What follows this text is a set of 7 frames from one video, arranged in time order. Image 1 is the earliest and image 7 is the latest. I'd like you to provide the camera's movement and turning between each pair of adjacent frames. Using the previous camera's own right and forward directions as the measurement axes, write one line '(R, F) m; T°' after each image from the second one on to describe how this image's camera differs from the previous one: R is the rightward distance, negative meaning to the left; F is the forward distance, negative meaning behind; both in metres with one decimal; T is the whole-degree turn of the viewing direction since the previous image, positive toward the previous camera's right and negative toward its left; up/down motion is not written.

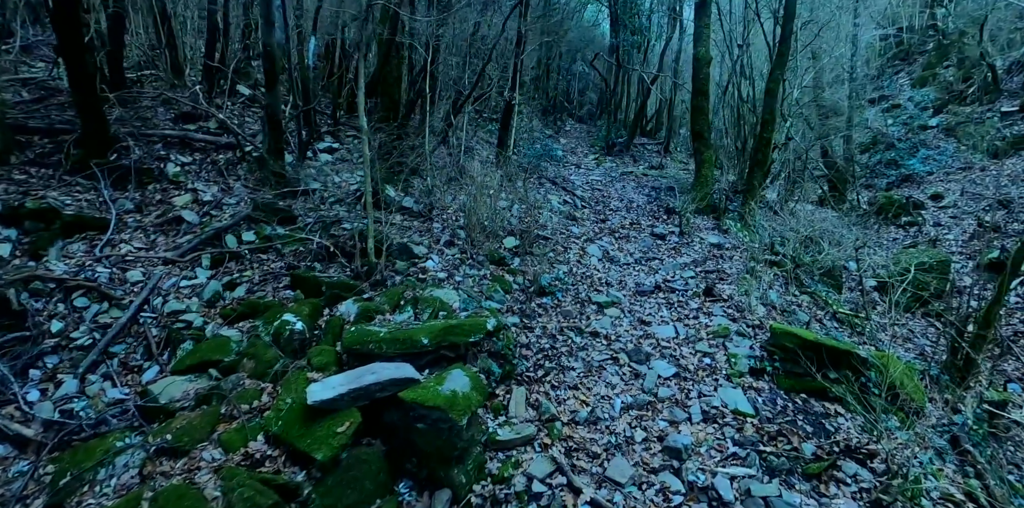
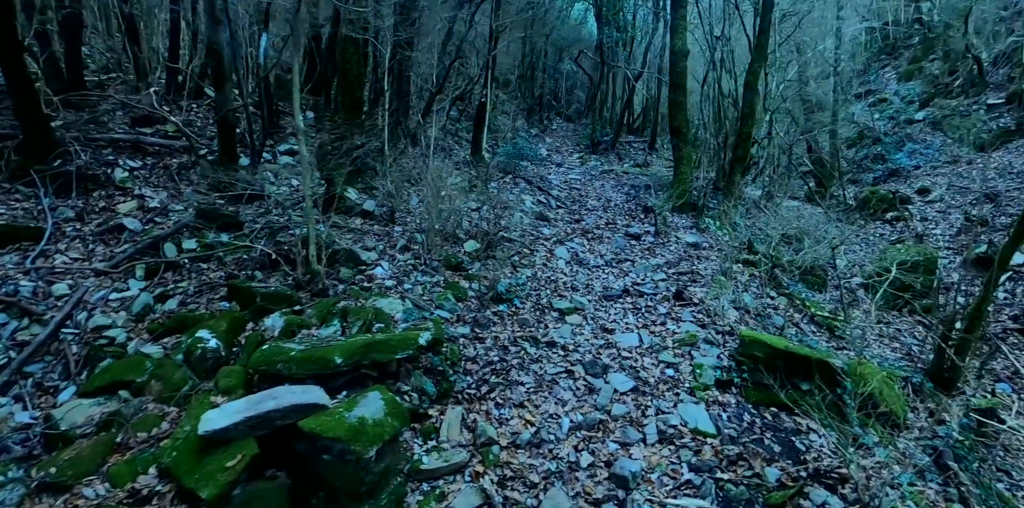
(+0.5, +0.5) m; +1°
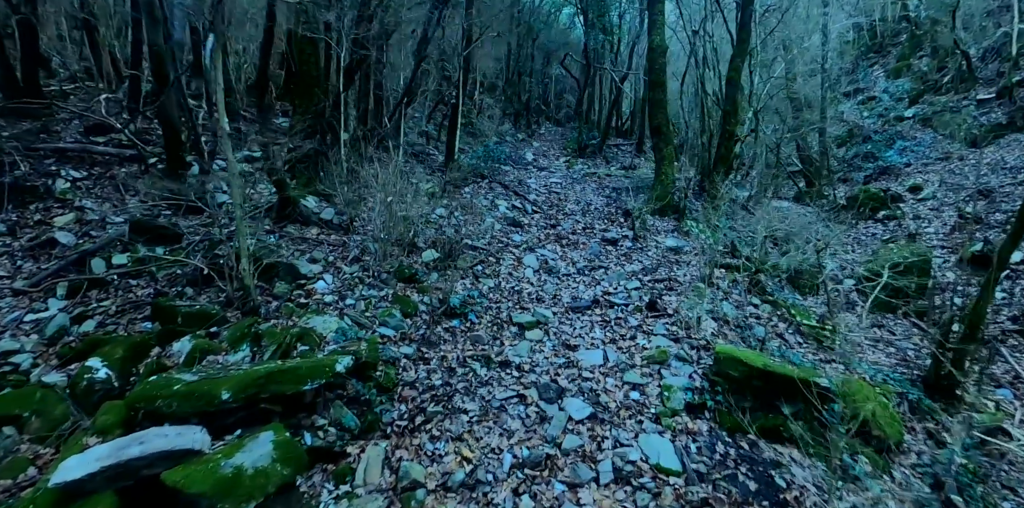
(+0.5, +0.6) m; 0°
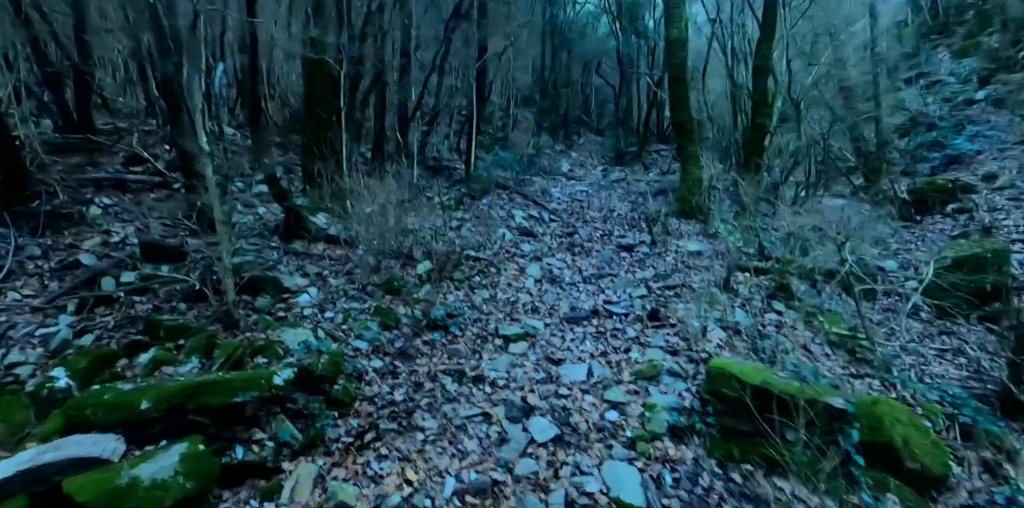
(+0.7, +0.4) m; -6°
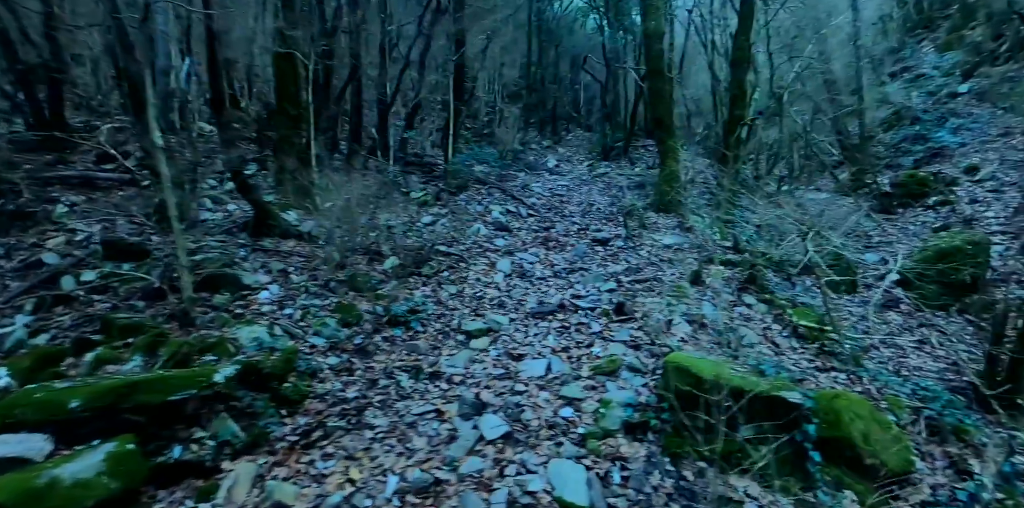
(+0.3, +0.1) m; +1°
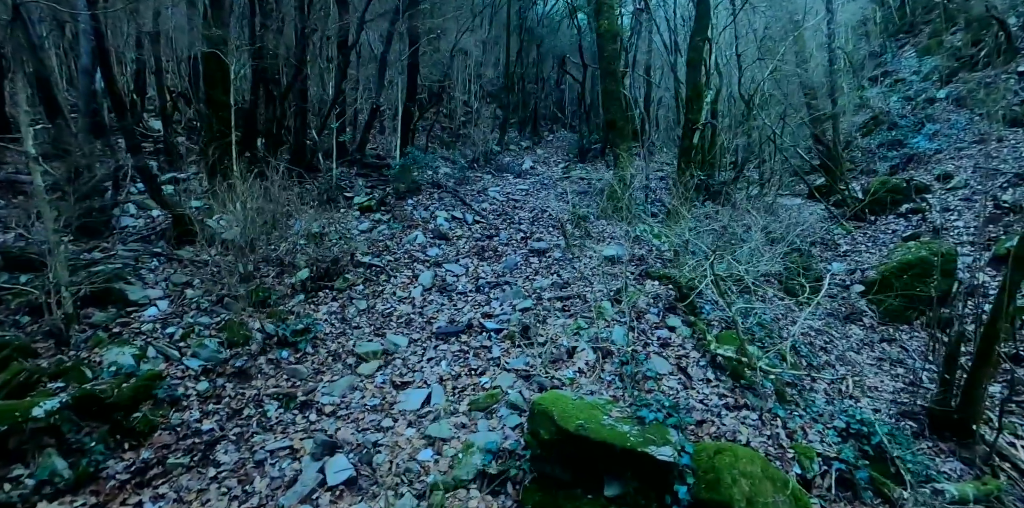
(+0.9, +0.3) m; 0°
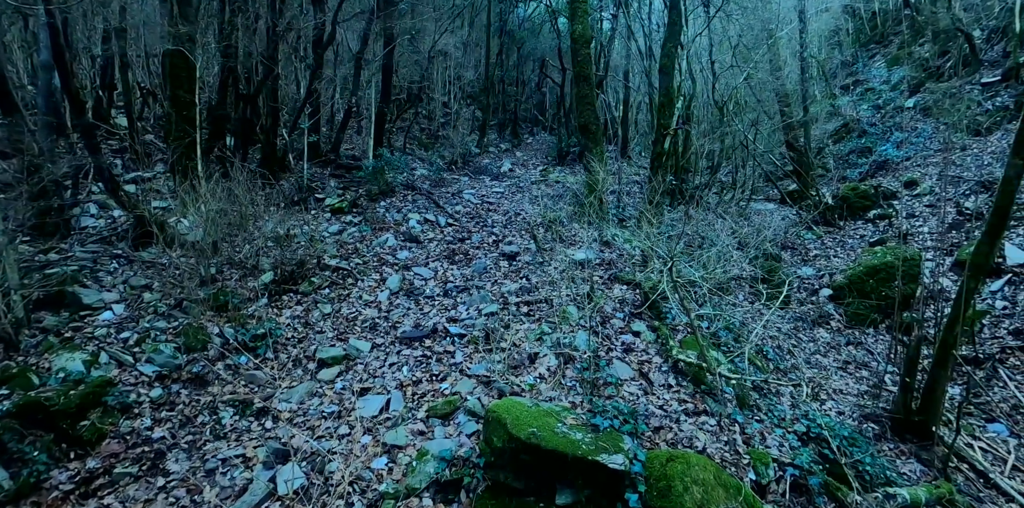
(+0.2, 0.0) m; +2°
